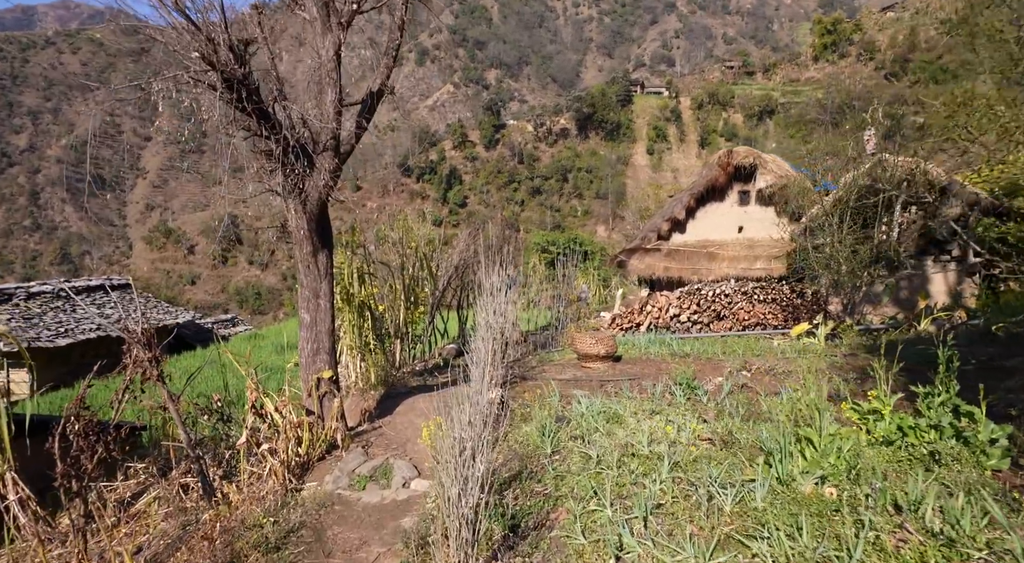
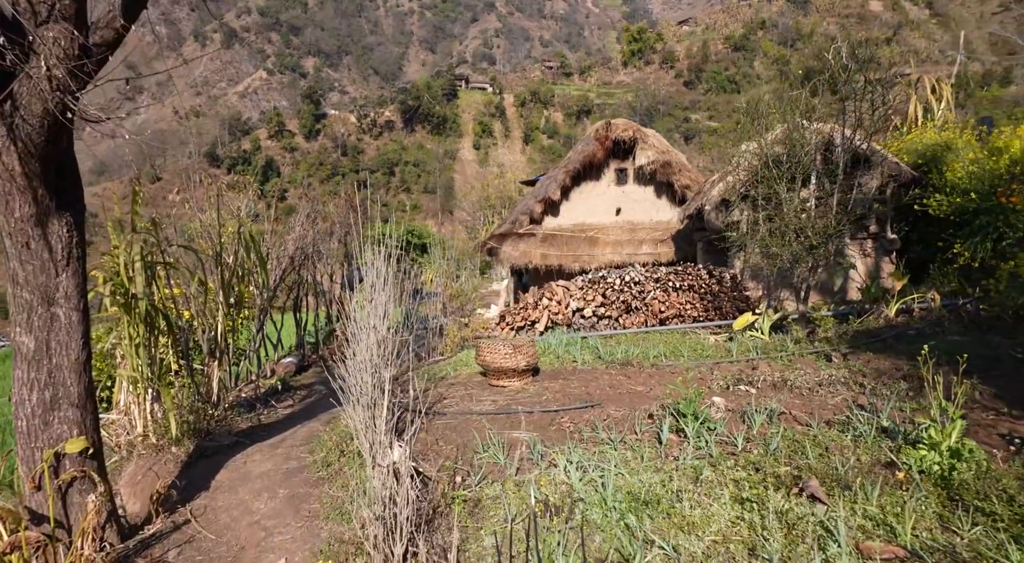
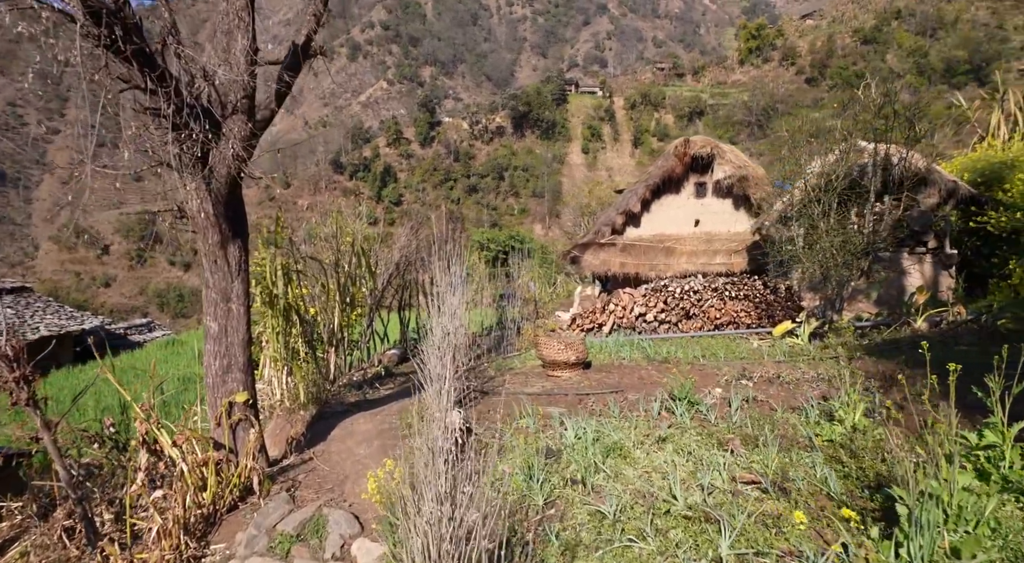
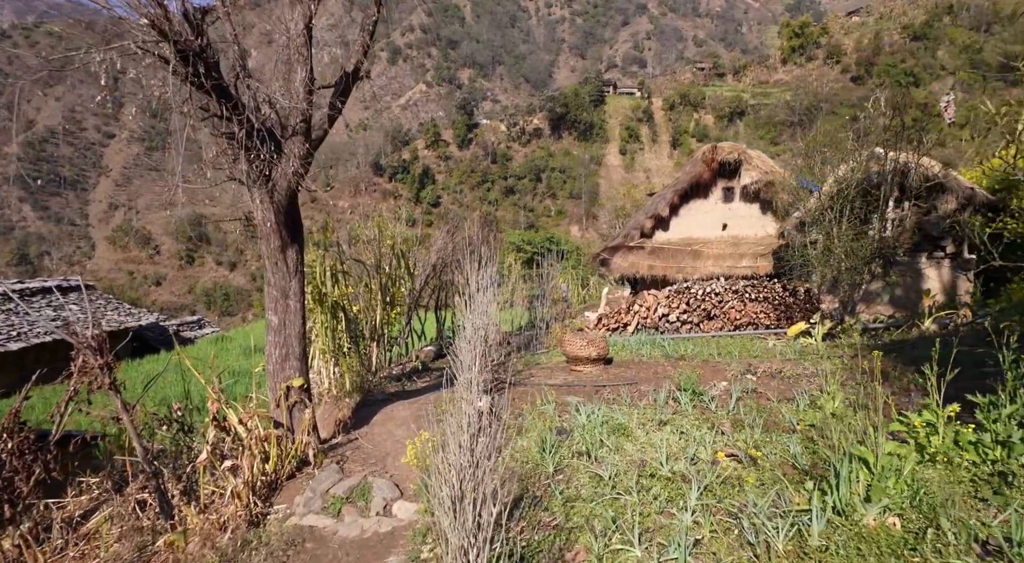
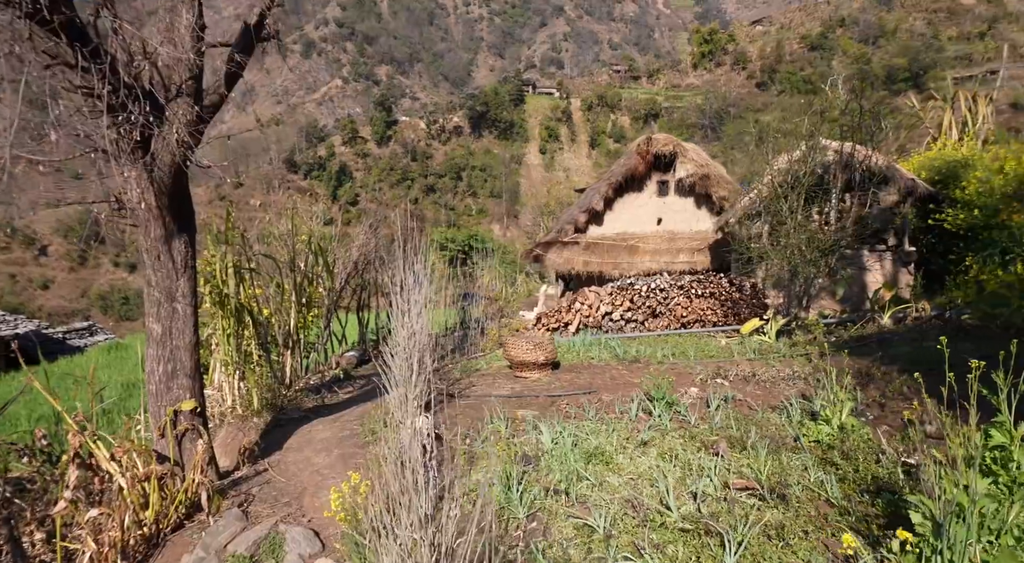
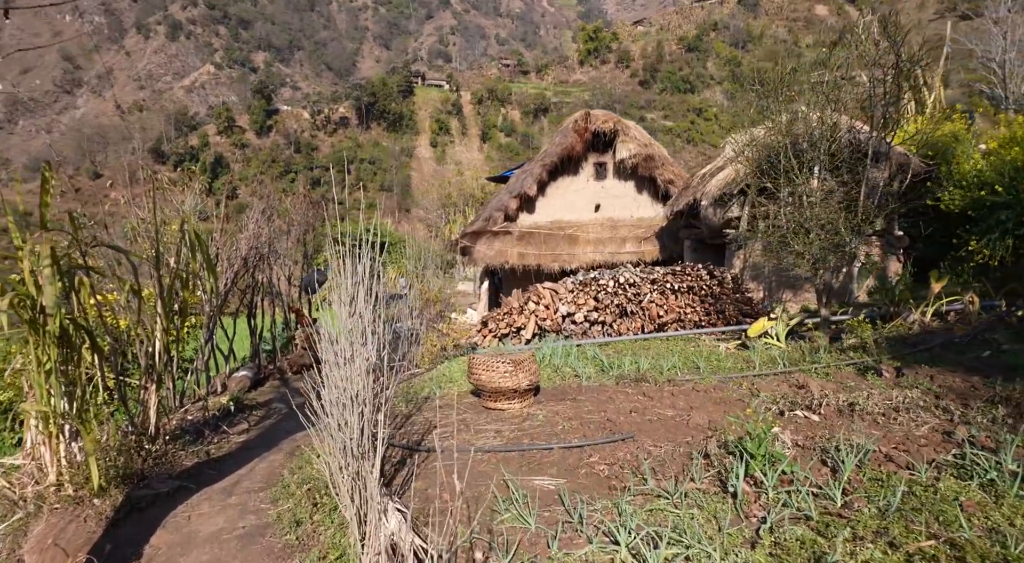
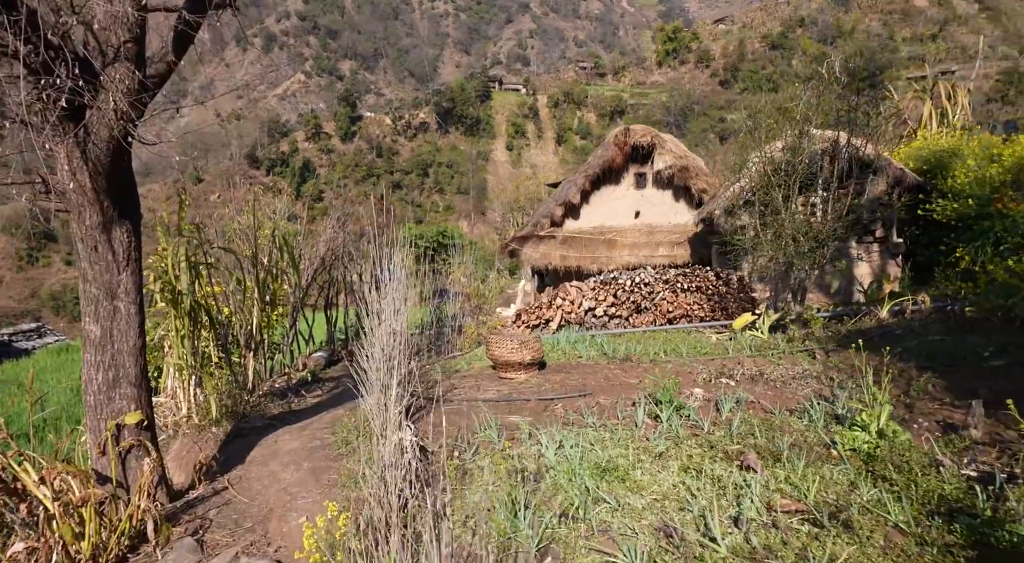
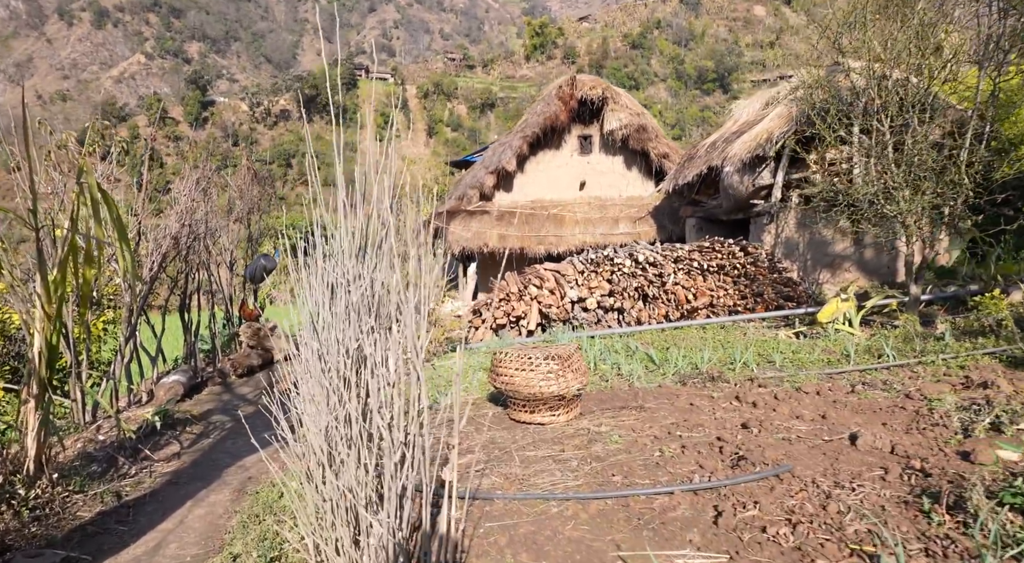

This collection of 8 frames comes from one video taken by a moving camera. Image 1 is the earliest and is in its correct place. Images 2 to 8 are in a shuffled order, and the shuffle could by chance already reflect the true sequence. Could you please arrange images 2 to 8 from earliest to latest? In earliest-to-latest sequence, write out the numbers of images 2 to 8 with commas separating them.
4, 3, 5, 7, 2, 6, 8
